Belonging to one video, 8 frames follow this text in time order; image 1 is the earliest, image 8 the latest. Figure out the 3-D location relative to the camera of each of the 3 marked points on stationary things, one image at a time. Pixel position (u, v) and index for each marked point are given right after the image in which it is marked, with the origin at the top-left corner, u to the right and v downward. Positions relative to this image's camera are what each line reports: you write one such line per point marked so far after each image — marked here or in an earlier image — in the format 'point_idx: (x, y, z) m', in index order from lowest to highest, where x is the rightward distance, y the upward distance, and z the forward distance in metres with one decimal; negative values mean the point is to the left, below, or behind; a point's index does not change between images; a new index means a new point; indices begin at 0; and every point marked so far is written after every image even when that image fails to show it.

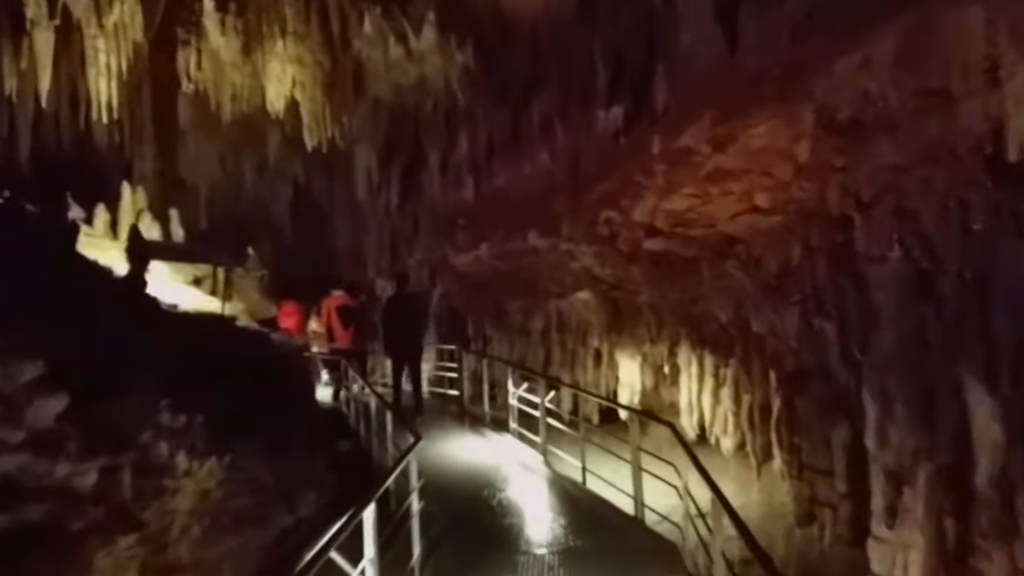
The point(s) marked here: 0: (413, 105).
0: (-1.7, +3.2, +15.2) m
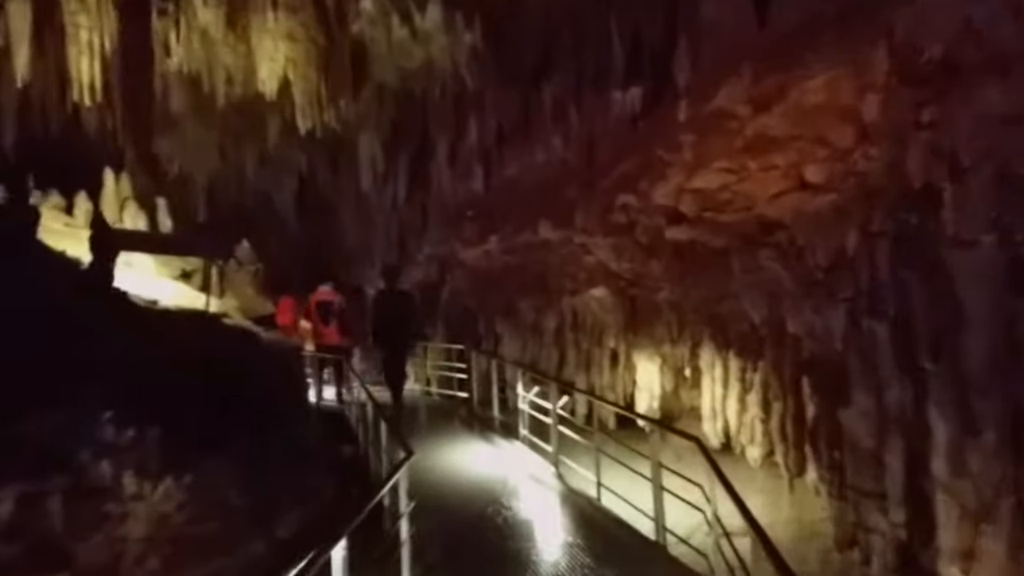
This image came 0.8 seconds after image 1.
0: (-1.5, +3.2, +14.3) m
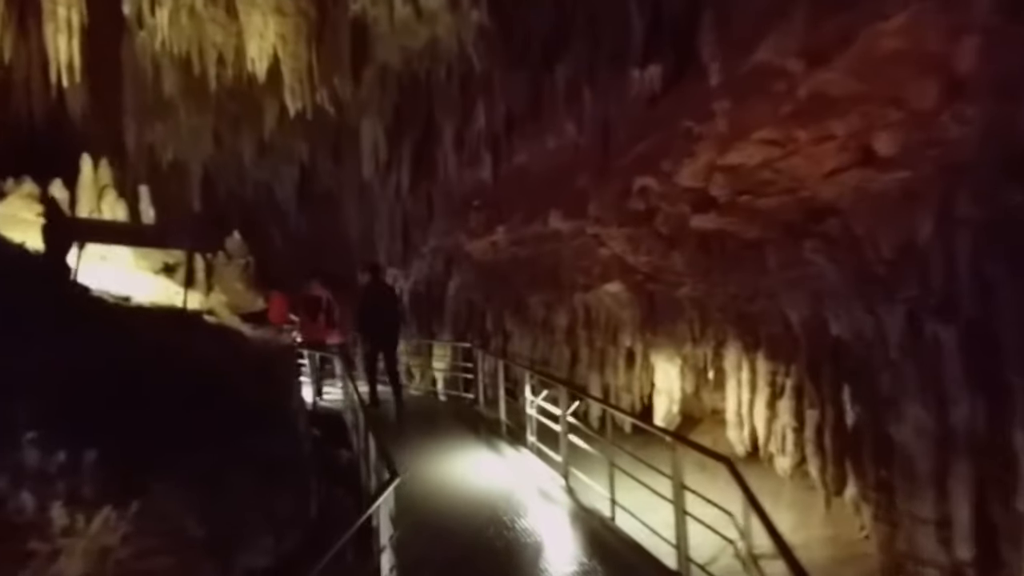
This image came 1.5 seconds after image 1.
0: (-1.3, +3.3, +13.4) m
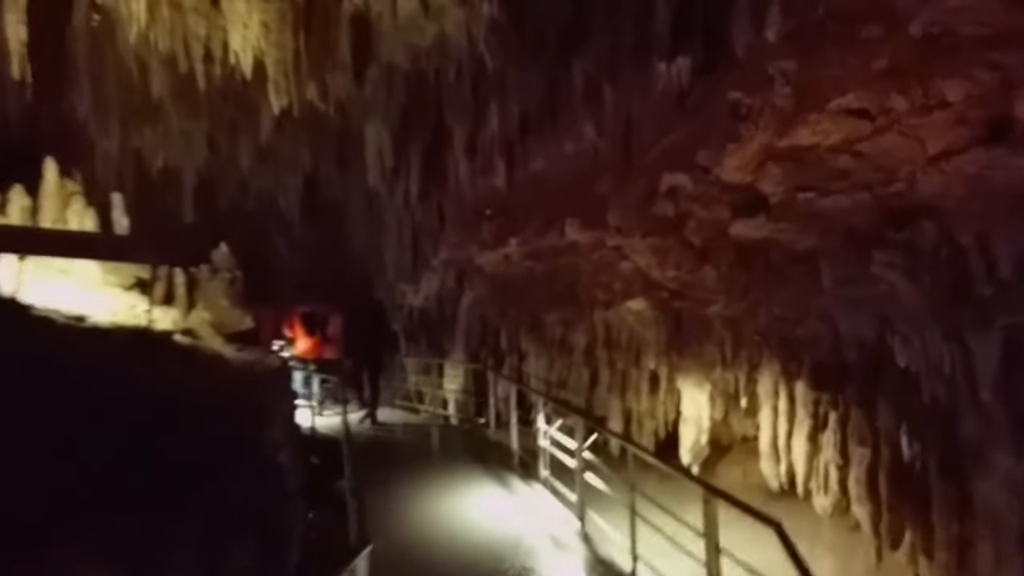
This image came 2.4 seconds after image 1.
0: (-1.1, +3.1, +12.4) m
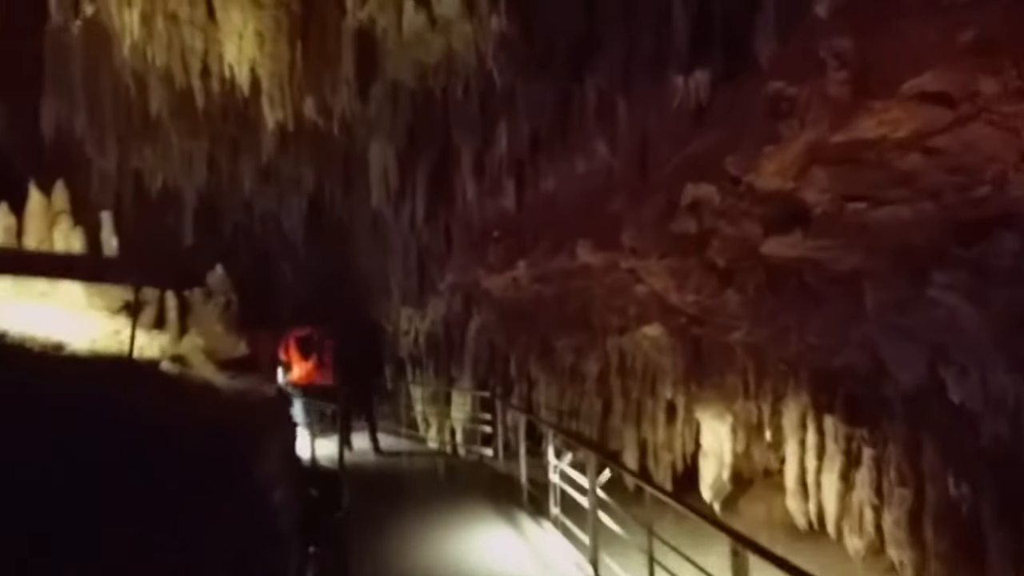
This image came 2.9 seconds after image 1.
0: (-1.0, +2.7, +11.9) m
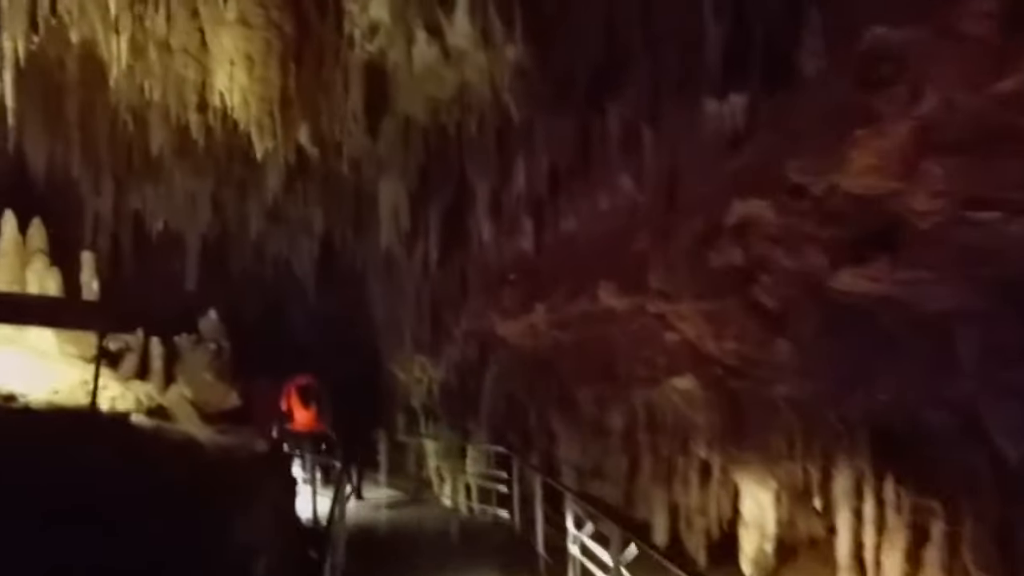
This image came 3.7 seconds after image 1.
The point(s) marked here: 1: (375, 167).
0: (-0.8, +2.1, +11.1) m
1: (-2.0, +1.8, +12.6) m
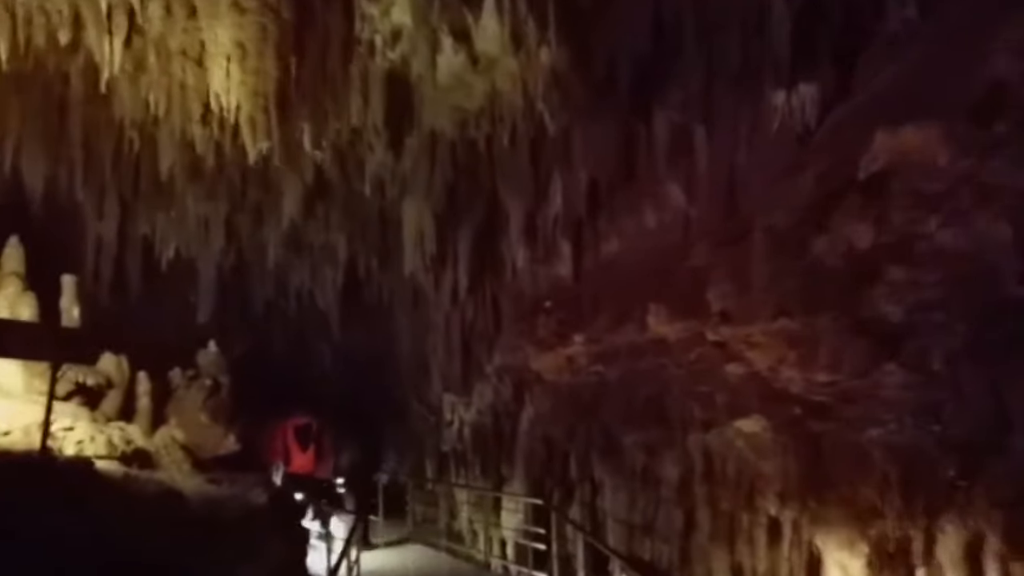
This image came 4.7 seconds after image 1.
0: (-0.4, +1.8, +10.0) m
1: (-1.5, +1.4, +11.5) m
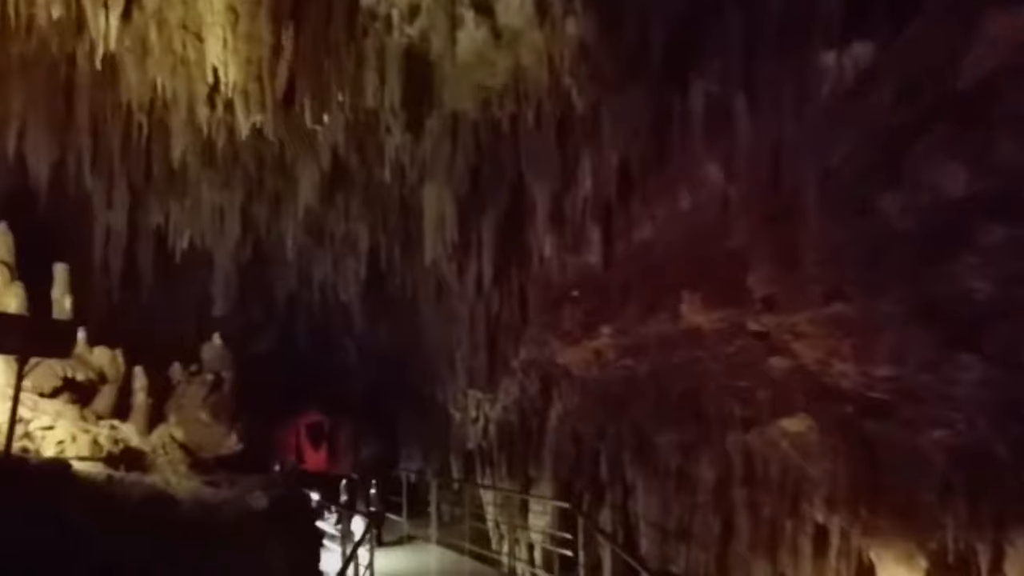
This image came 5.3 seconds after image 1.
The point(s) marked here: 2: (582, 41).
0: (-0.1, +1.9, +9.4) m
1: (-1.2, +1.5, +10.9) m
2: (+0.4, +2.3, +7.2) m
